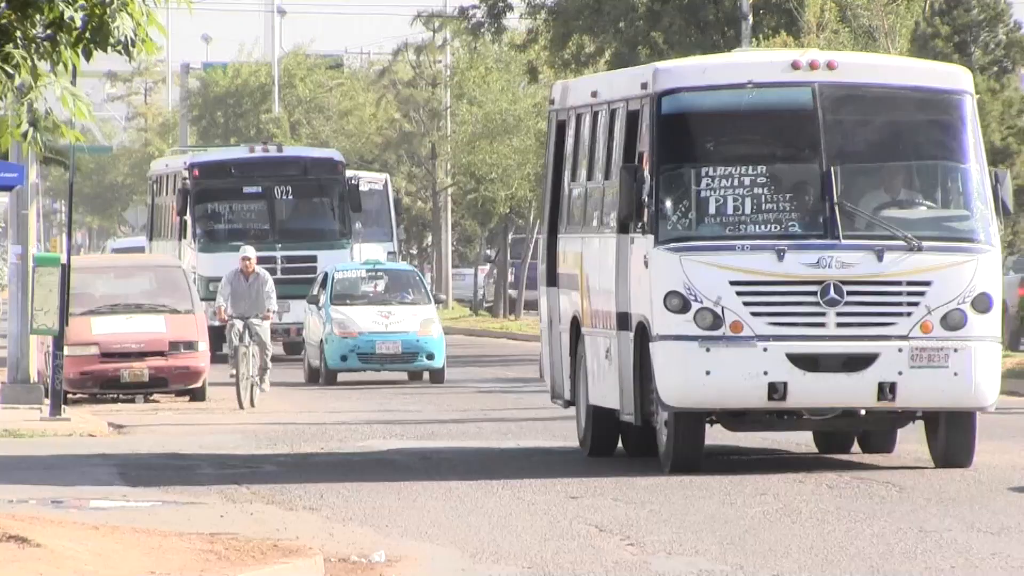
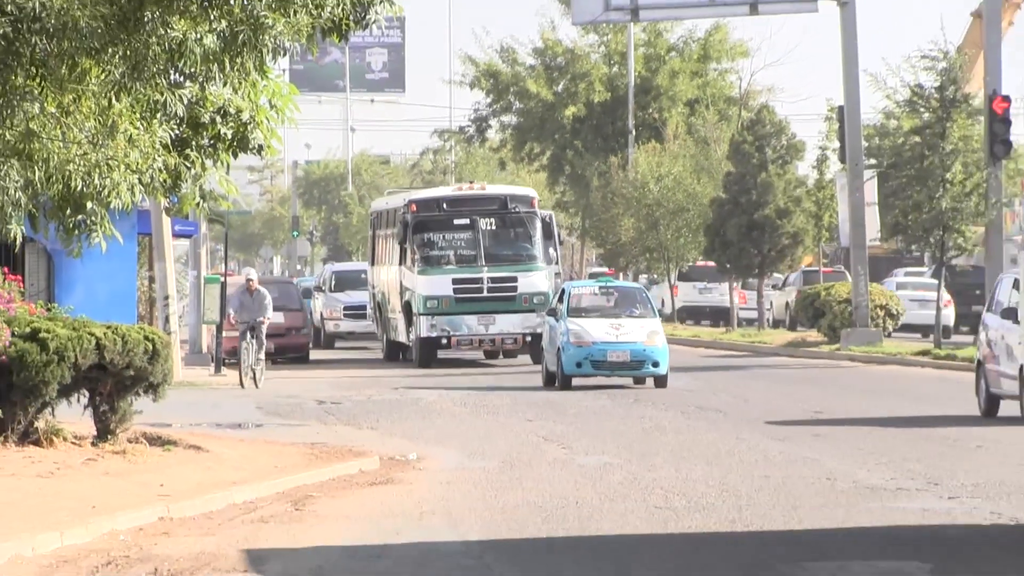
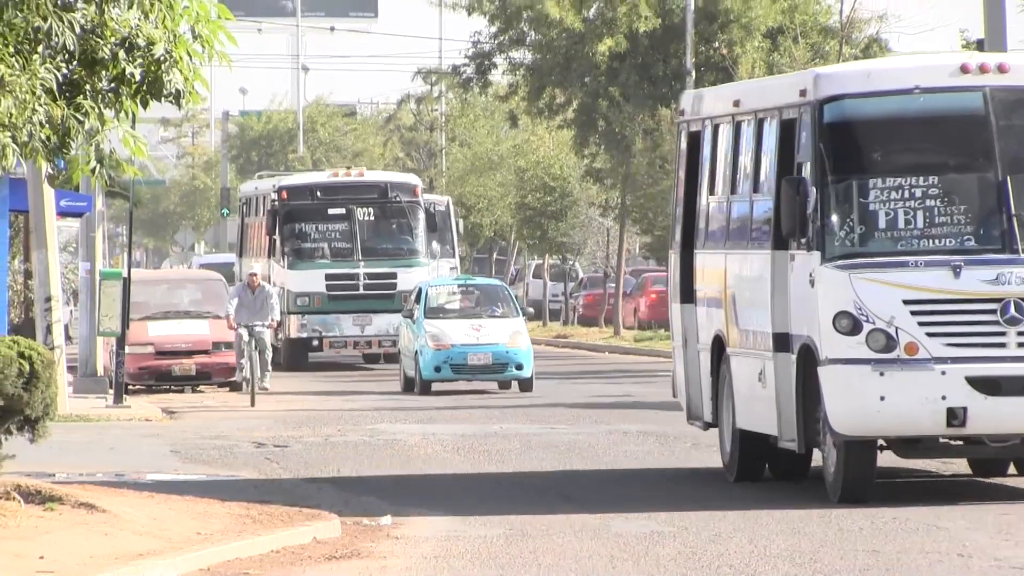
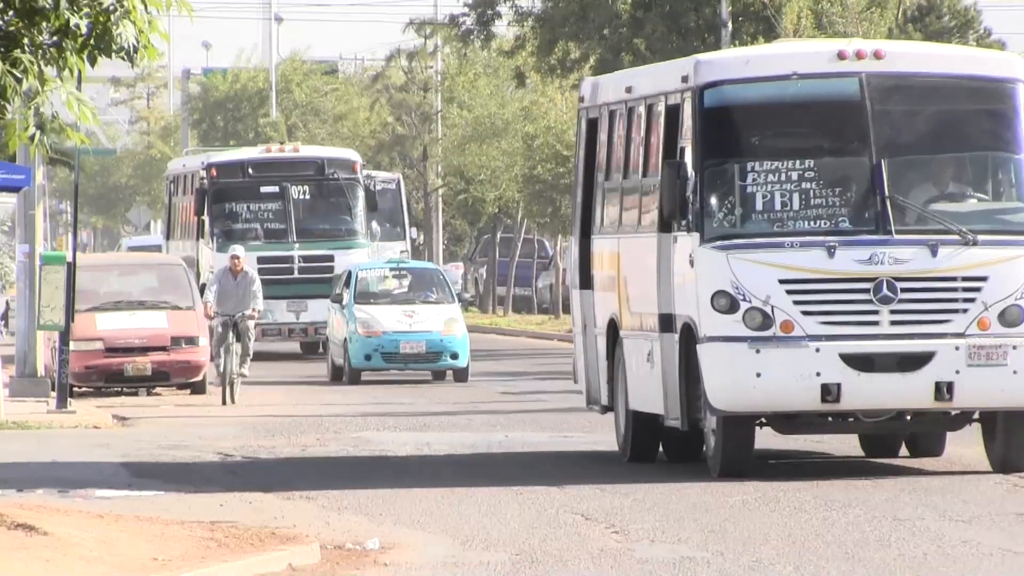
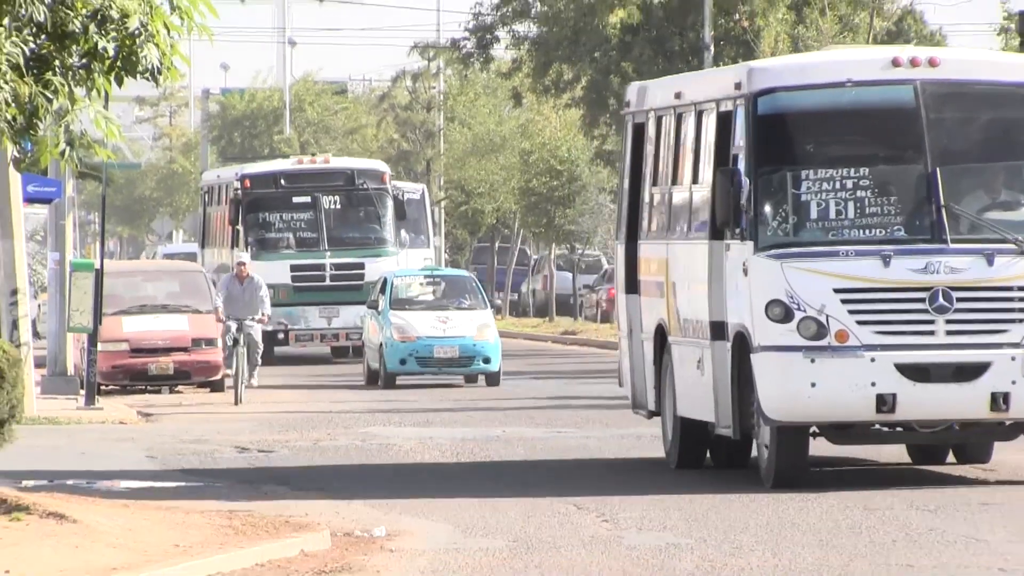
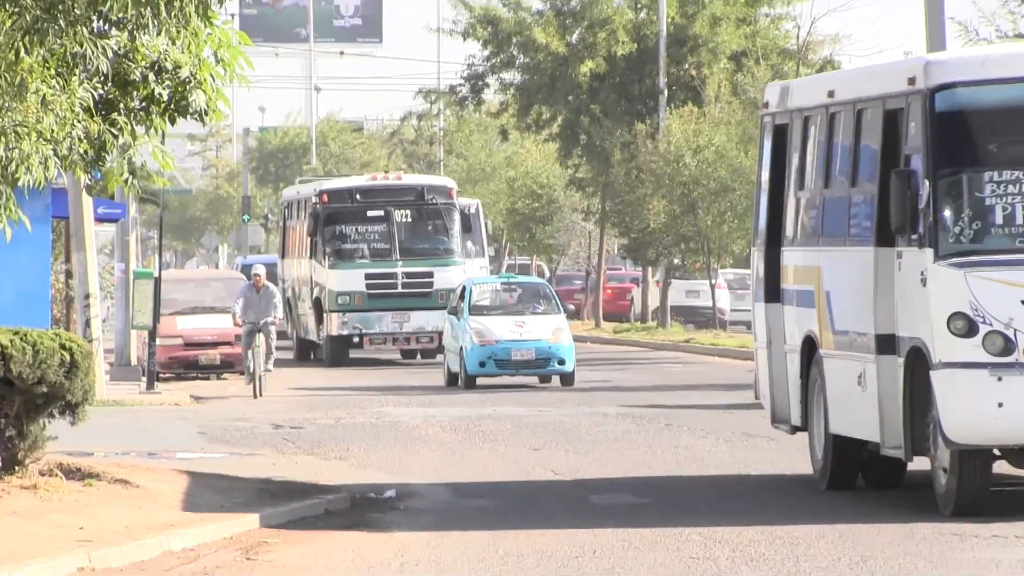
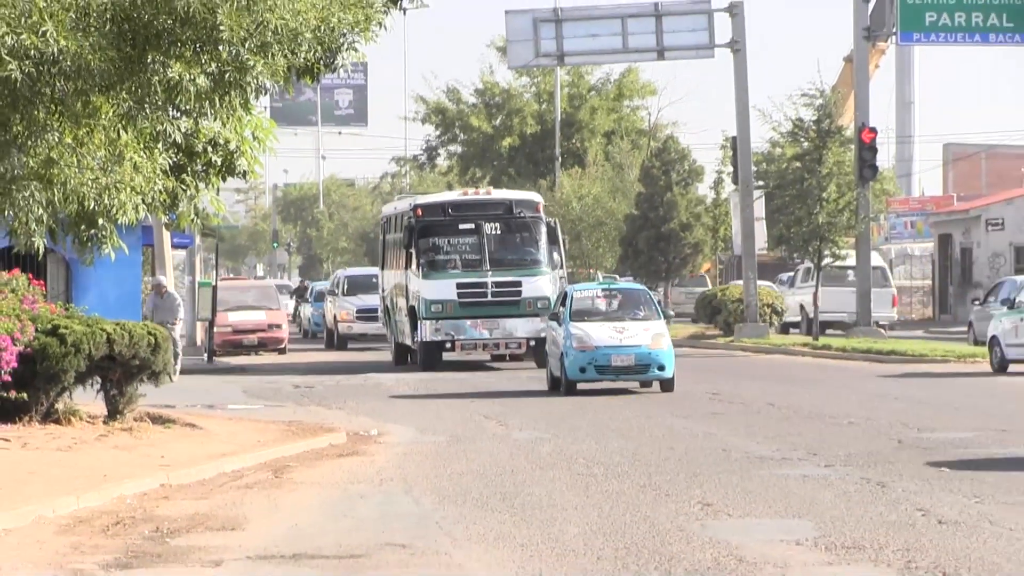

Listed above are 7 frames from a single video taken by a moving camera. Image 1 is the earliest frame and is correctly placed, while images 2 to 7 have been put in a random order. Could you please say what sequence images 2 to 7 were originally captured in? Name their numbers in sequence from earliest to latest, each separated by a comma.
4, 5, 3, 6, 2, 7
